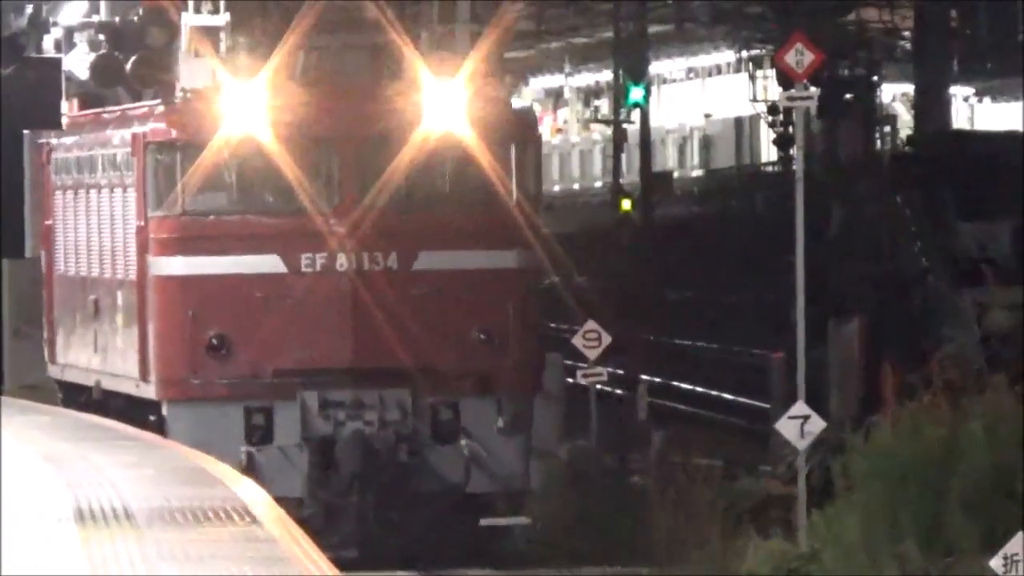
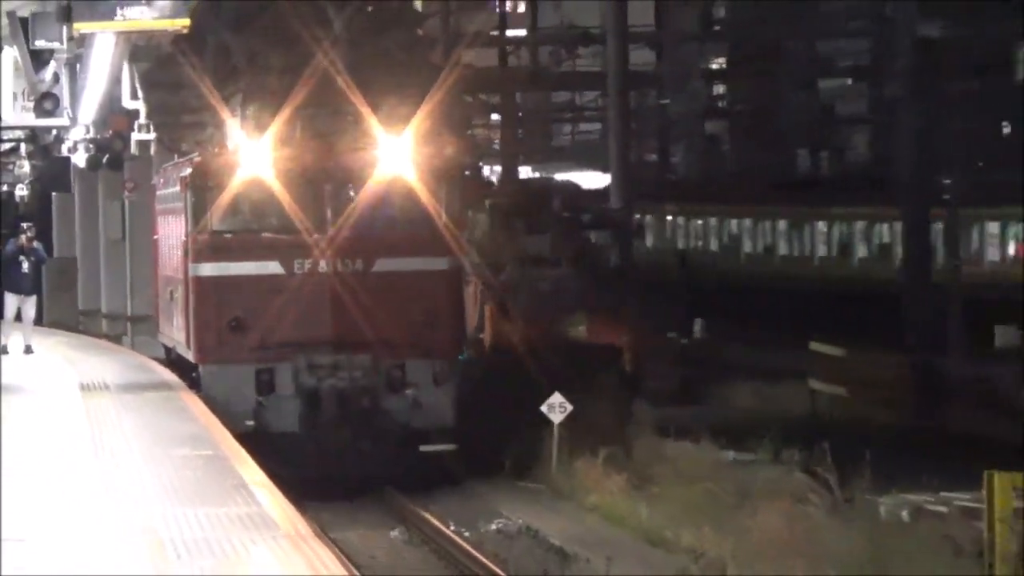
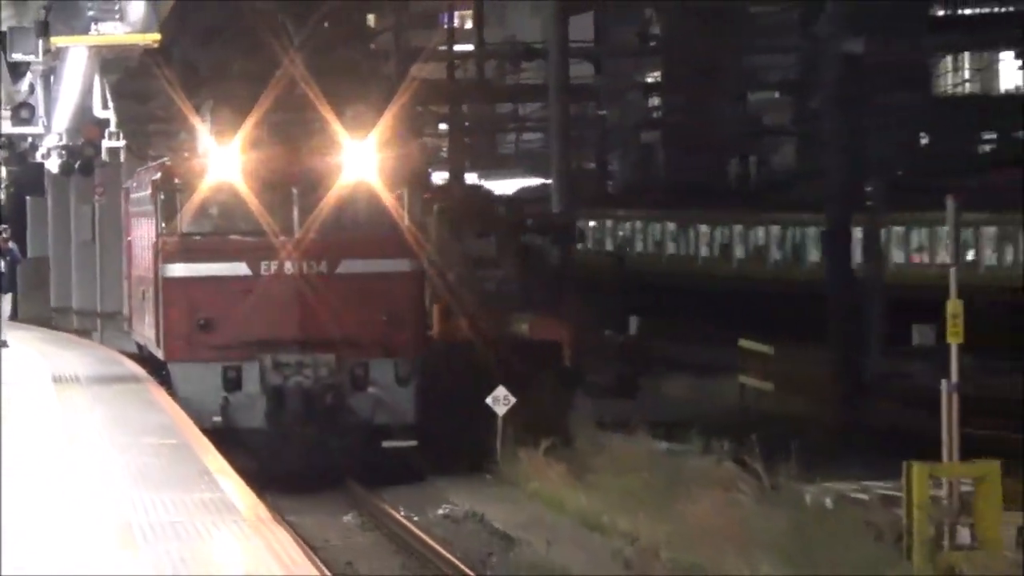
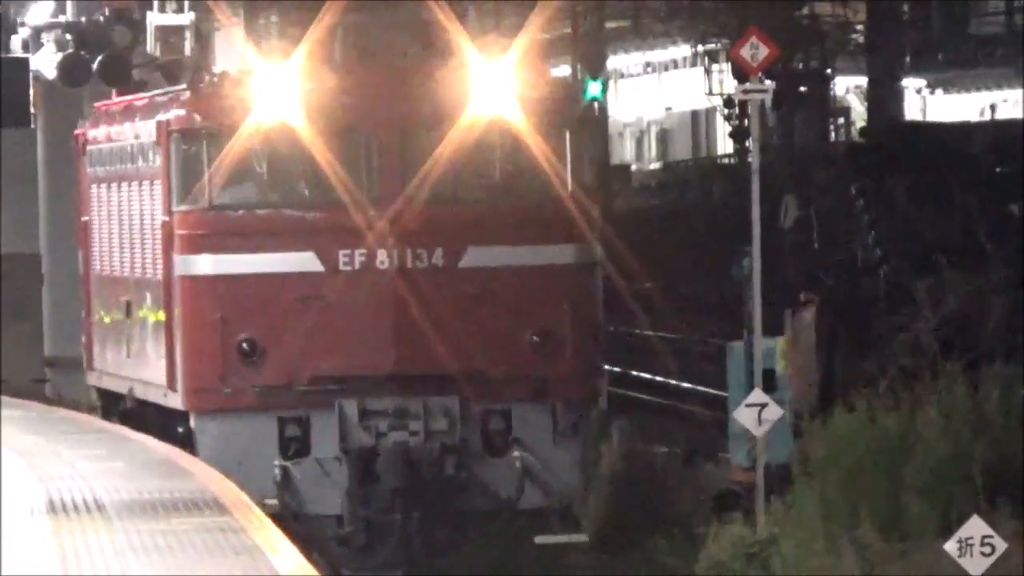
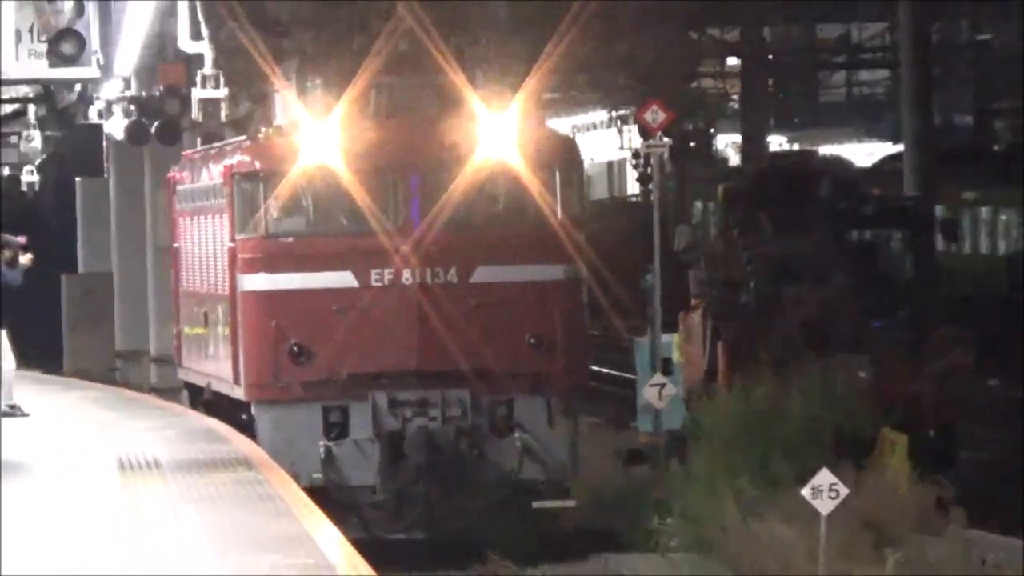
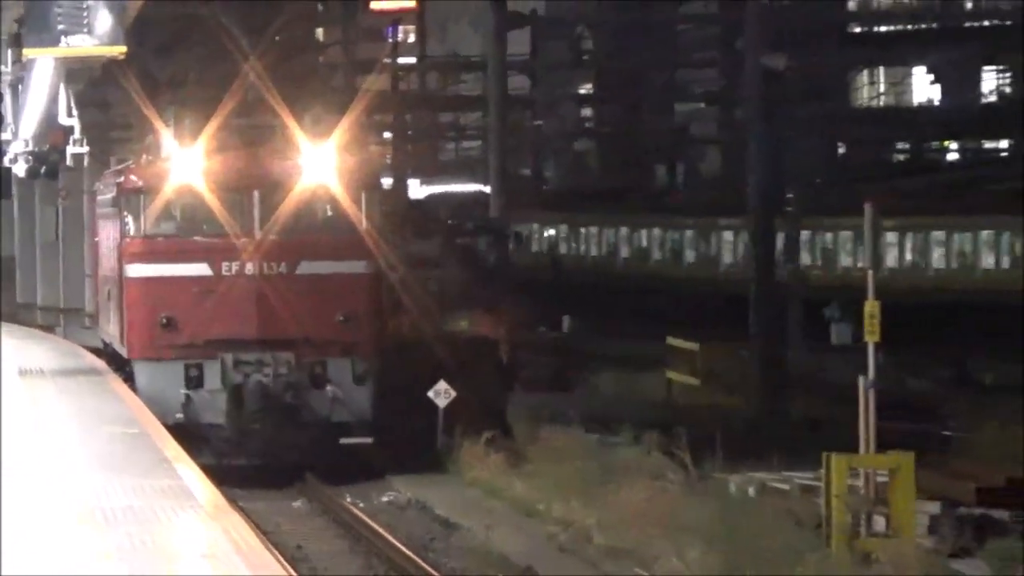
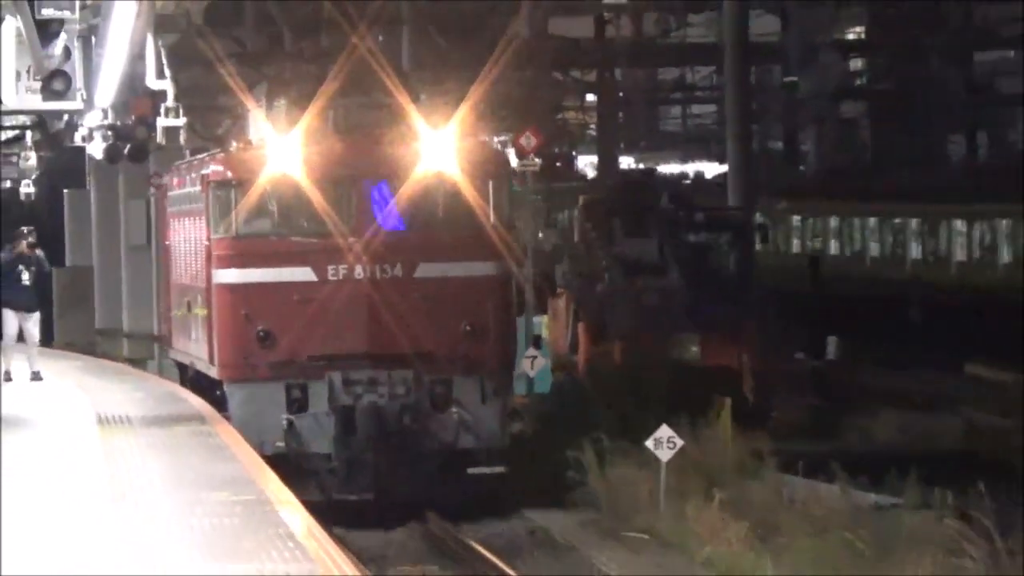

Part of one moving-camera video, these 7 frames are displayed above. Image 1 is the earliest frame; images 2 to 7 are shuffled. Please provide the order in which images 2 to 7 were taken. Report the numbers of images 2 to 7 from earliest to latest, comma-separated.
4, 5, 7, 2, 3, 6
